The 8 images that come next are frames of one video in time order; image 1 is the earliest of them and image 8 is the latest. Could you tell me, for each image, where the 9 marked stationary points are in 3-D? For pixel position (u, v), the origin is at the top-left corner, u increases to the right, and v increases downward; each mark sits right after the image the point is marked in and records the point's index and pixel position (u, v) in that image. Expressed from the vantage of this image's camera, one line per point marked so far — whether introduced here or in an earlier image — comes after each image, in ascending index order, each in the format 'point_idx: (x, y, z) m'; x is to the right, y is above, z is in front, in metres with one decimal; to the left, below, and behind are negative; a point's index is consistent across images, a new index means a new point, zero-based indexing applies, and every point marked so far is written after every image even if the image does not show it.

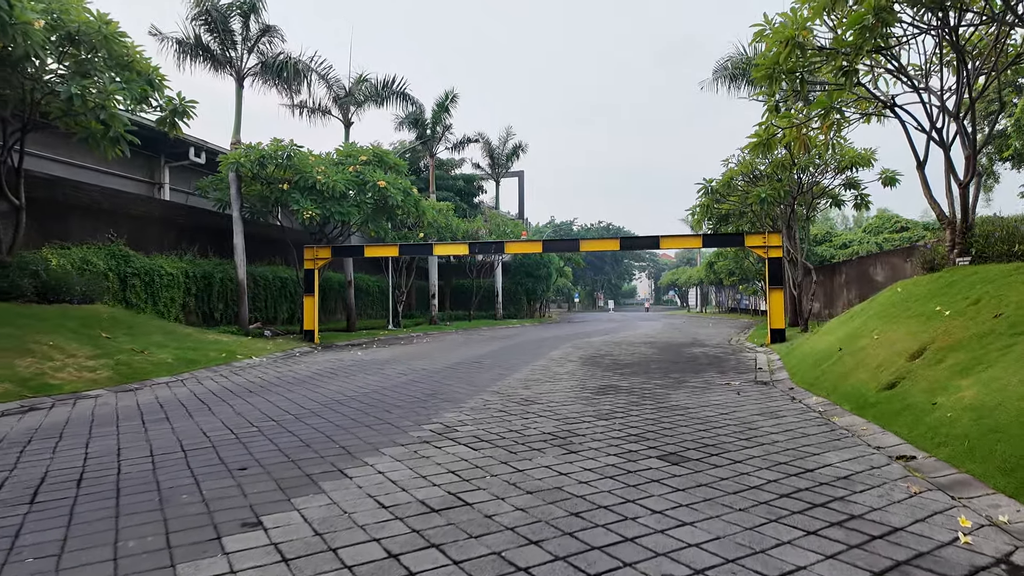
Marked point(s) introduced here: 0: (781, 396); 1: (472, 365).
0: (+3.5, -1.4, +7.5) m
1: (-0.8, -1.5, +11.1) m
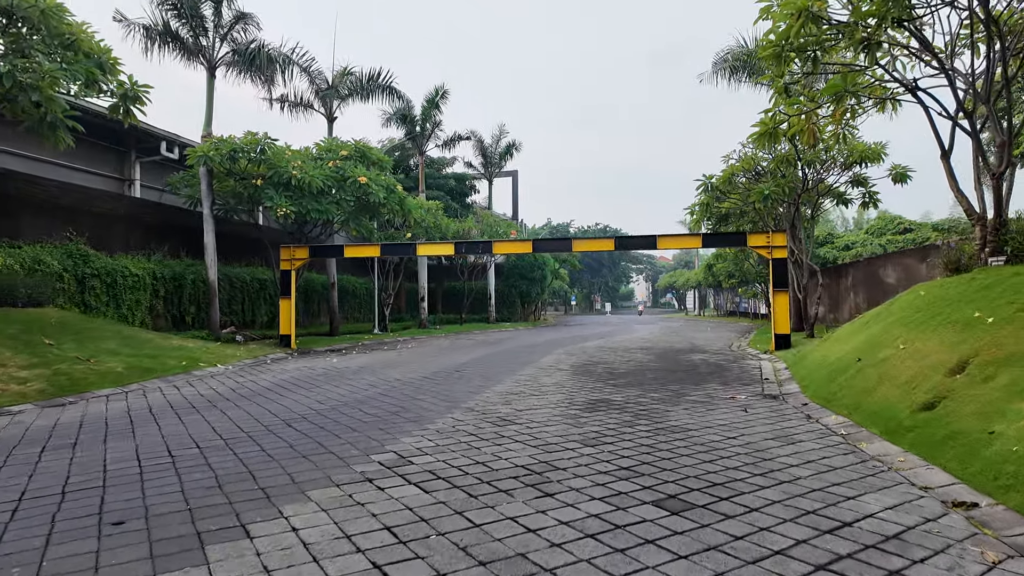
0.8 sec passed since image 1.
0: (+3.2, -1.4, +6.6) m
1: (-1.0, -1.5, +10.2) m
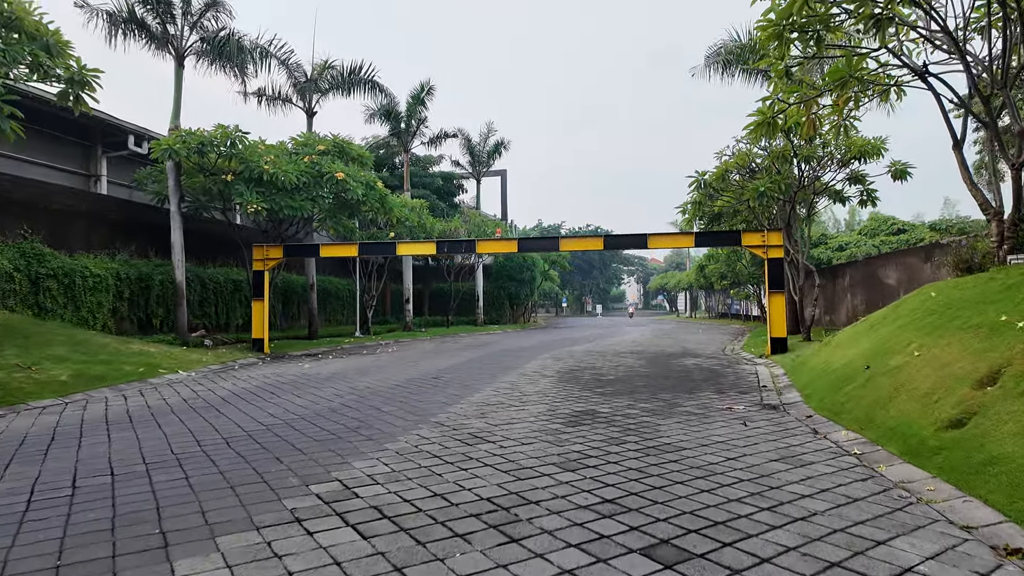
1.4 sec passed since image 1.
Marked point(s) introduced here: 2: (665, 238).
0: (+2.9, -1.4, +6.0) m
1: (-1.3, -1.5, +9.5) m
2: (+3.7, +1.2, +14.0) m
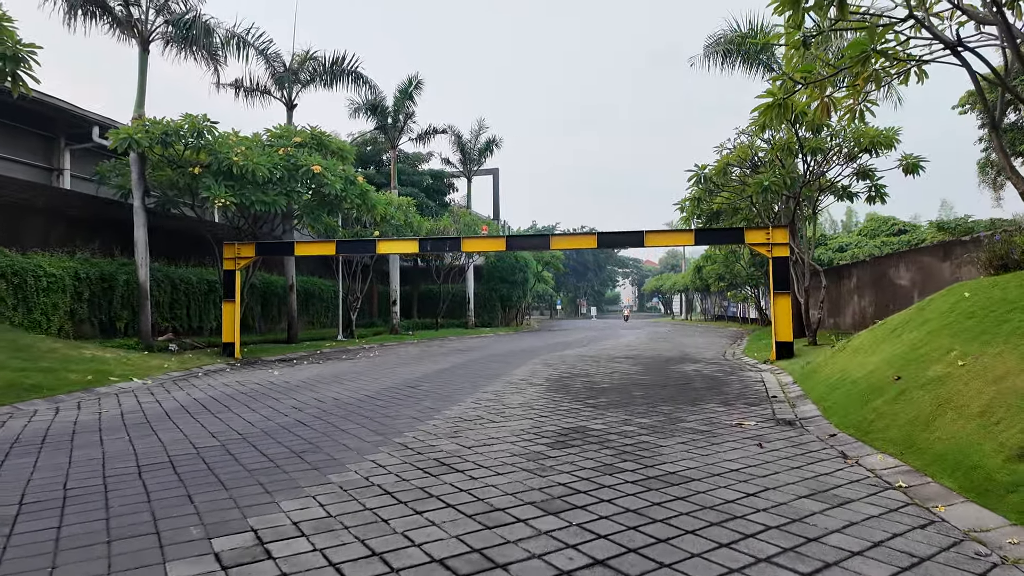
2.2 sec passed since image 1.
0: (+2.7, -1.4, +5.1) m
1: (-1.6, -1.5, +8.6) m
2: (+3.4, +1.2, +13.2) m
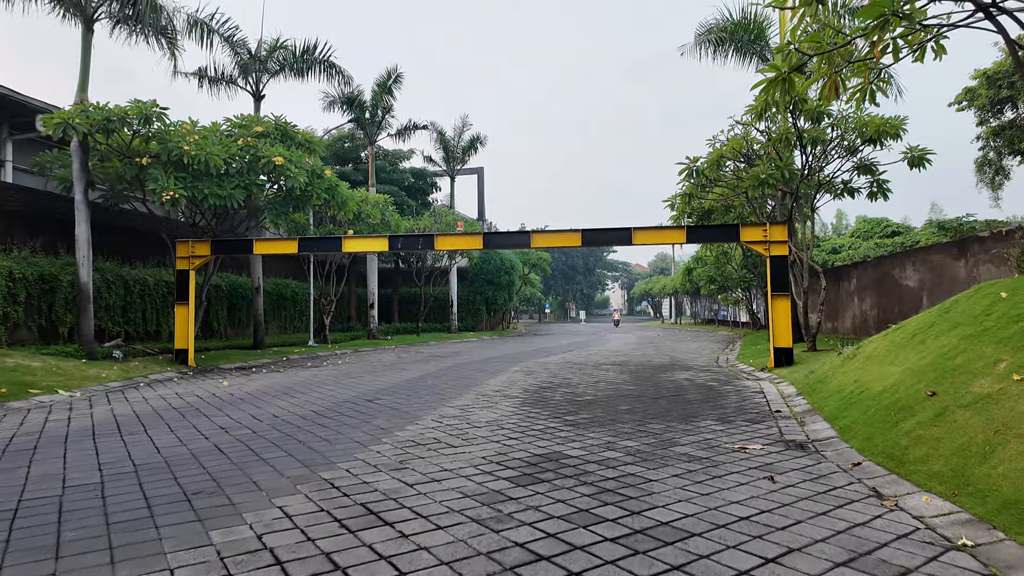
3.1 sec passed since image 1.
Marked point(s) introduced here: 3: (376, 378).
0: (+2.4, -1.4, +4.1) m
1: (-2.0, -1.5, +7.5) m
2: (+2.9, +1.2, +12.2) m
3: (-2.6, -1.7, +11.2) m
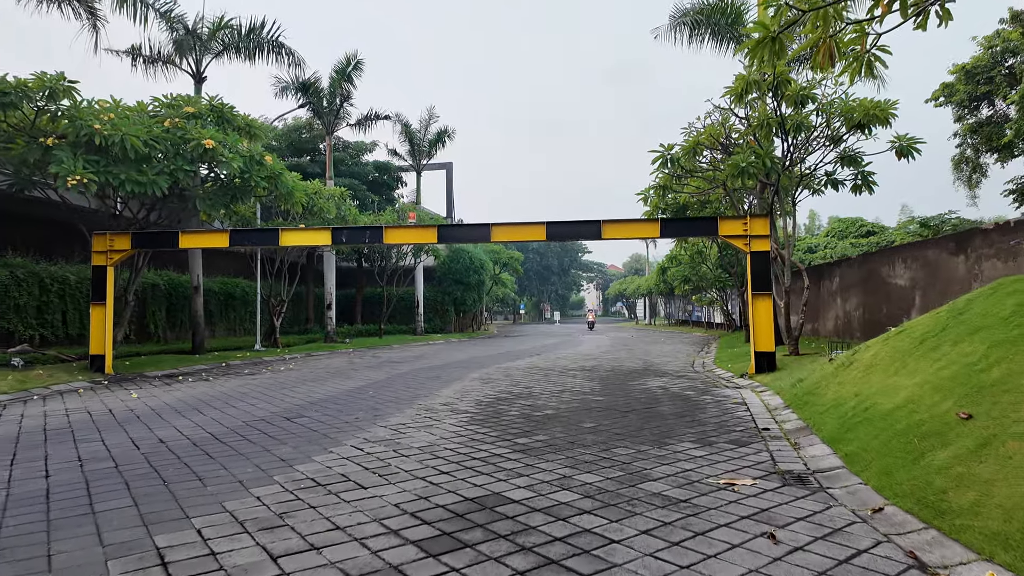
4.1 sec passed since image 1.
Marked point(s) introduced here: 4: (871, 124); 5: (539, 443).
0: (+1.9, -1.4, +3.0) m
1: (-2.6, -1.5, +6.3) m
2: (+2.1, +1.2, +11.2) m
3: (-3.3, -1.7, +10.0) m
4: (+6.4, +2.9, +10.5) m
5: (+0.3, -1.5, +5.6) m
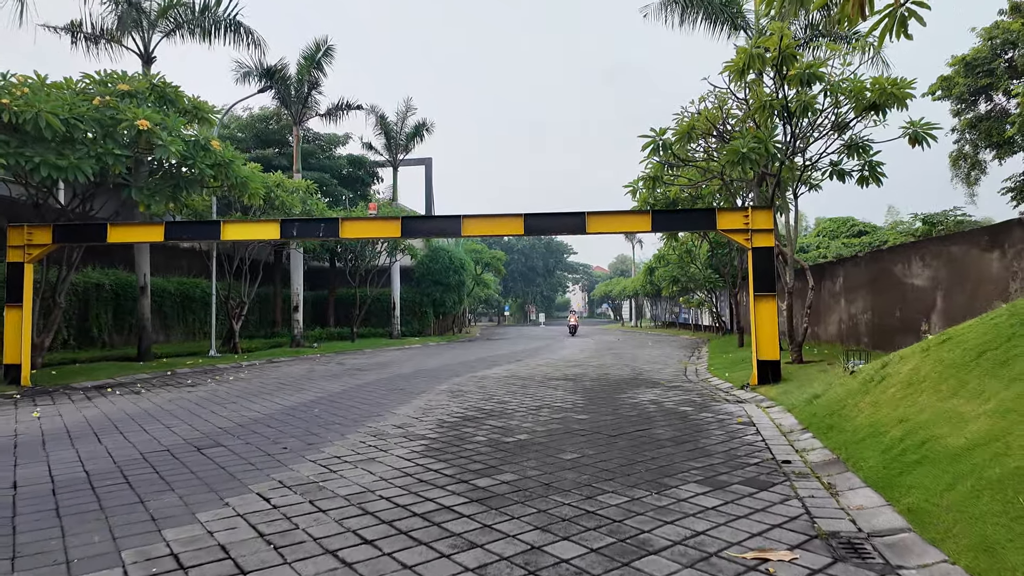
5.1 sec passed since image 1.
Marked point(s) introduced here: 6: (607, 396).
0: (+1.7, -1.3, +1.9) m
1: (-2.9, -1.5, +5.0) m
2: (+1.7, +1.2, +10.0) m
3: (-3.8, -1.7, +8.7) m
4: (+6.0, +2.9, +9.4) m
5: (-0.1, -1.5, +4.4) m
6: (+1.4, -1.6, +8.8) m
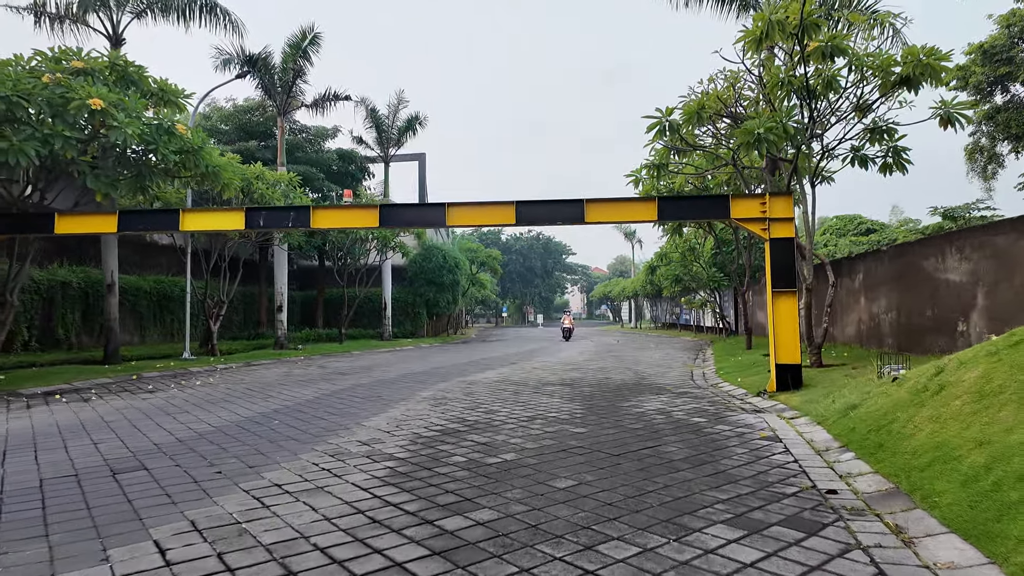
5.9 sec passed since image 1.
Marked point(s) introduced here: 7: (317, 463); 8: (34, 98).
0: (+1.5, -1.3, +0.9) m
1: (-3.0, -1.4, +4.0) m
2: (+1.5, +1.2, +9.1) m
3: (-3.9, -1.6, +7.7) m
4: (+5.8, +3.0, +8.5) m
5: (-0.2, -1.4, +3.4) m
6: (+1.3, -1.6, +7.8) m
7: (-1.6, -1.4, +4.8) m
8: (-7.4, +2.9, +9.1) m
